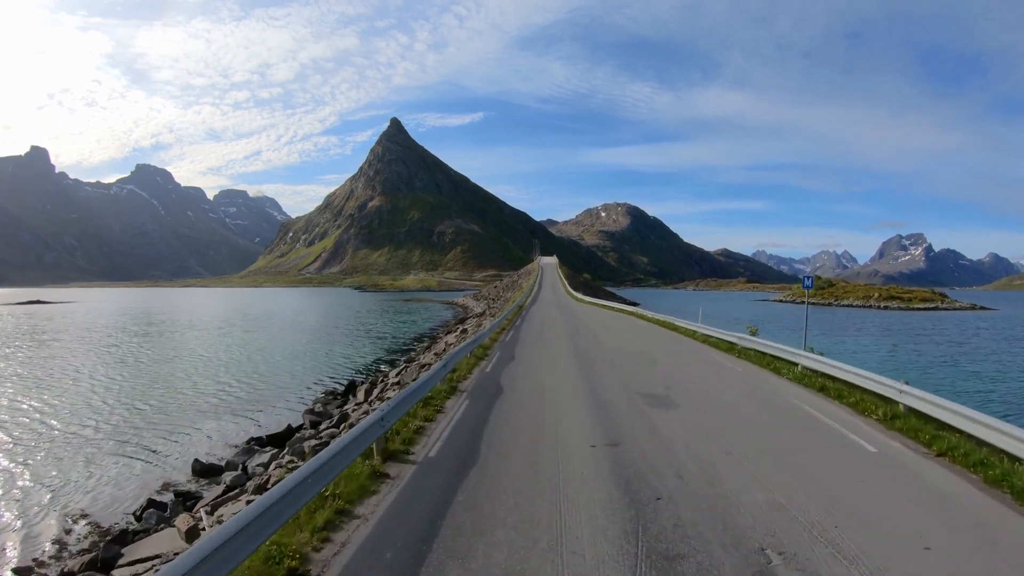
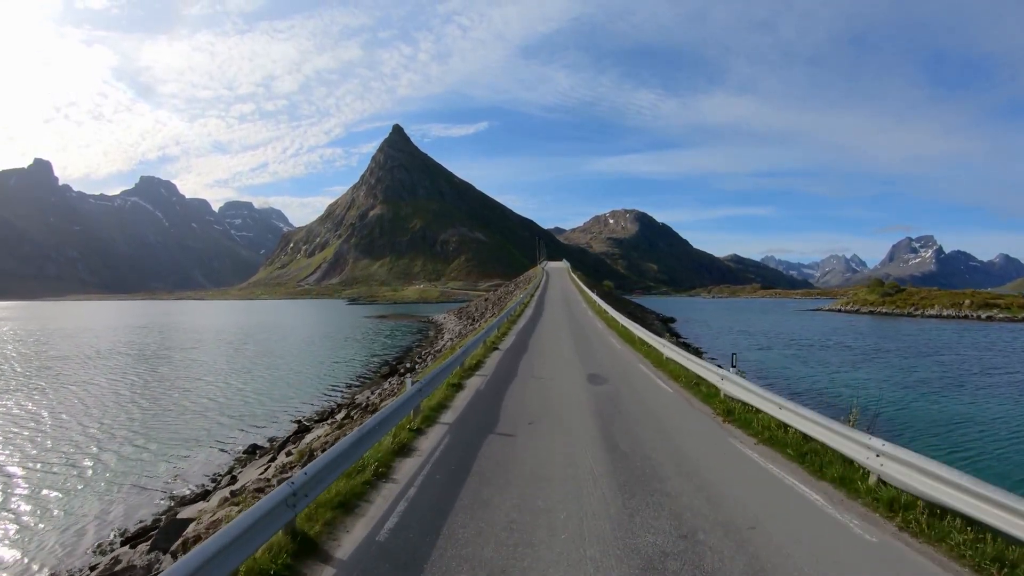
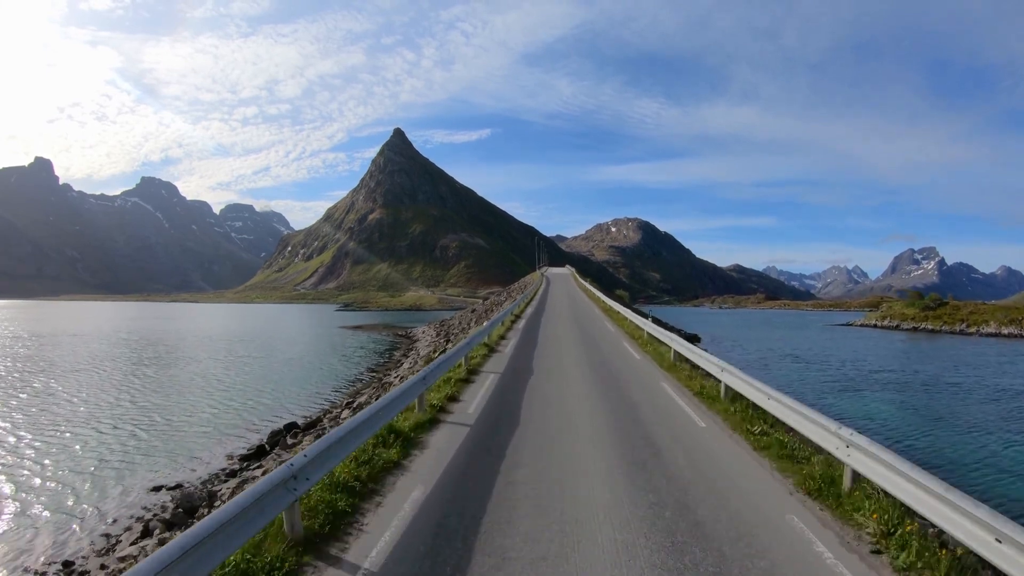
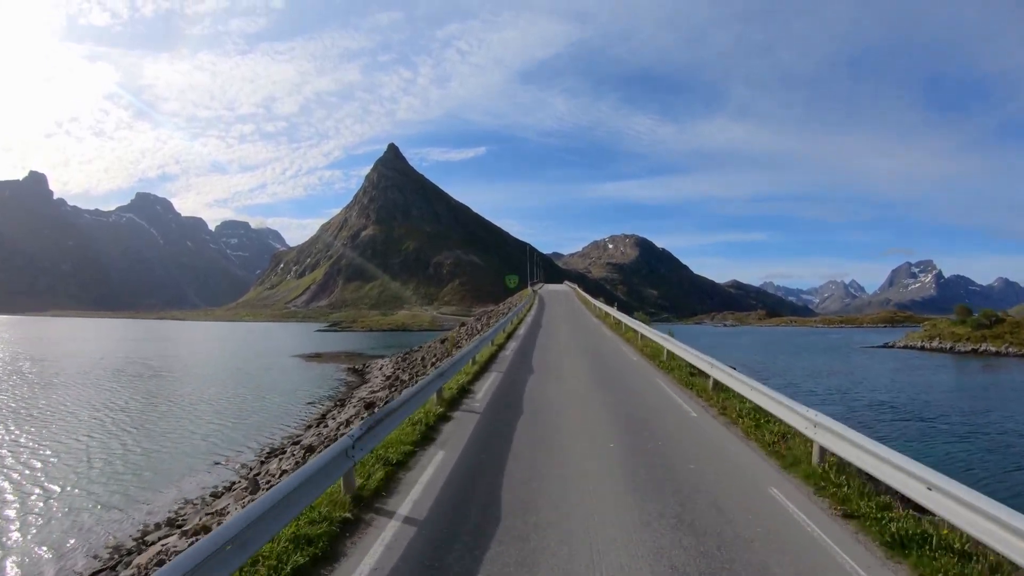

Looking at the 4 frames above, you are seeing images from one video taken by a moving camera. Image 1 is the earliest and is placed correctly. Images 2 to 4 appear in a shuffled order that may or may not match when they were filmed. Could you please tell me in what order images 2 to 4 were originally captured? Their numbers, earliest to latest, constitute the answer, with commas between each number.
2, 3, 4
